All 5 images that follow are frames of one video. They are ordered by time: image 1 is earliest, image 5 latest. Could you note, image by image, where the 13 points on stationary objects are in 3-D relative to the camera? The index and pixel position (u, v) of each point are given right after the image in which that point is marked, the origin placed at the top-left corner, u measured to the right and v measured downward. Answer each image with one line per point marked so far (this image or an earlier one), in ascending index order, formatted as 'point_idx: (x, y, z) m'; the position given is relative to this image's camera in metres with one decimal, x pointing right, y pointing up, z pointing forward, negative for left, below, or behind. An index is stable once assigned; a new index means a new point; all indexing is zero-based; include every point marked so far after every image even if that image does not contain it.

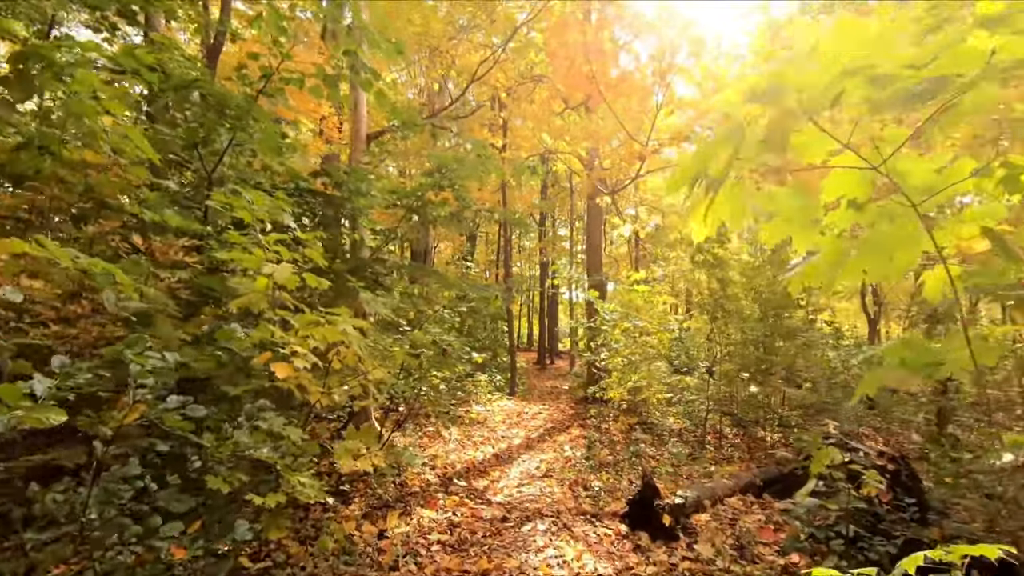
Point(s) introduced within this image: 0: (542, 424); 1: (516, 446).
0: (+0.5, -2.1, +8.2) m
1: (0.0, -1.9, +6.3) m
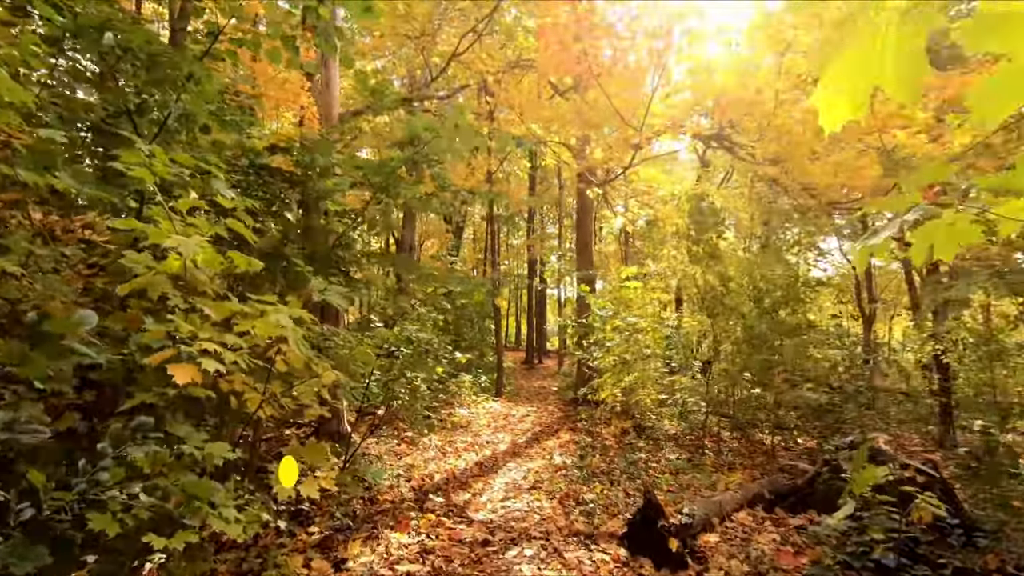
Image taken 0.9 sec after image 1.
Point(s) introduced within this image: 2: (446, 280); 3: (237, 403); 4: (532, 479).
0: (+0.2, -2.0, +7.7) m
1: (-0.1, -1.8, +5.8) m
2: (-0.6, +0.1, +4.7) m
3: (-1.1, -0.5, +2.1) m
4: (+0.2, -1.8, +4.8) m
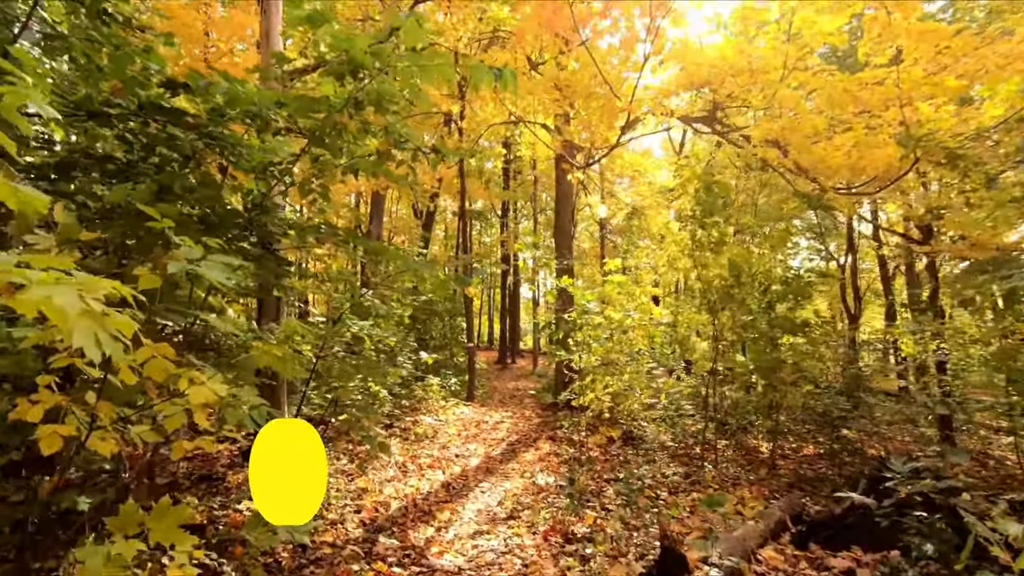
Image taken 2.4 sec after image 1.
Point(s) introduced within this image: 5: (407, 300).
0: (-0.1, -1.9, +7.0) m
1: (-0.4, -1.7, +5.1) m
2: (-0.8, +0.1, +3.9) m
3: (-1.2, -0.4, +1.3) m
4: (0.0, -1.7, +4.1) m
5: (-1.2, -0.1, +6.3) m
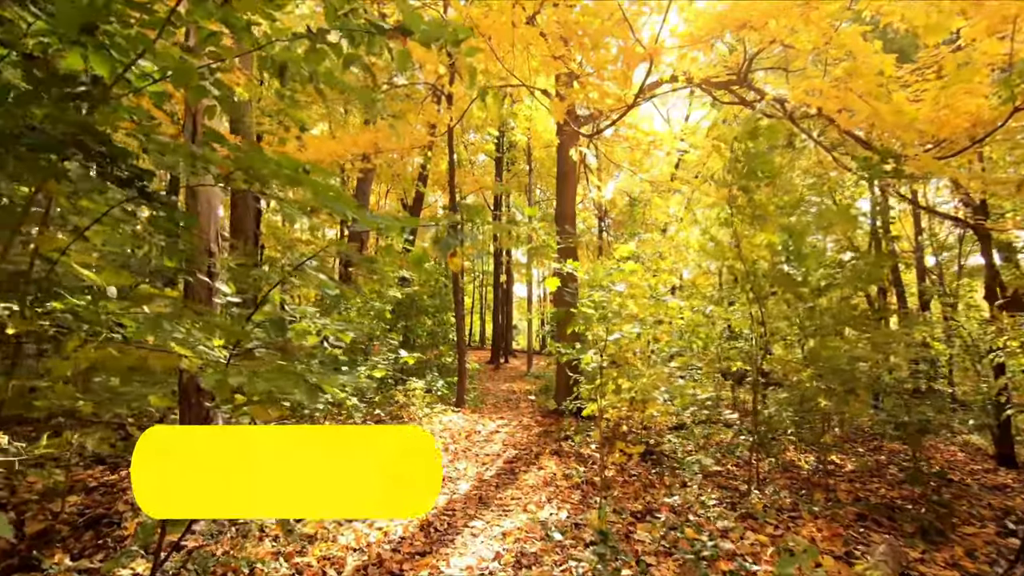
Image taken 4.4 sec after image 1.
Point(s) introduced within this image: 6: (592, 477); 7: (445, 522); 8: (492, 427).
0: (-0.1, -1.8, +6.0) m
1: (-0.4, -1.6, +4.1) m
2: (-0.8, +0.3, +2.9) m
3: (-1.1, -0.2, +0.3) m
4: (0.0, -1.6, +3.1) m
5: (-1.3, 0.0, +5.3) m
6: (+0.7, -1.6, +4.6) m
7: (-0.5, -1.6, +3.7) m
8: (-0.3, -1.9, +7.2) m
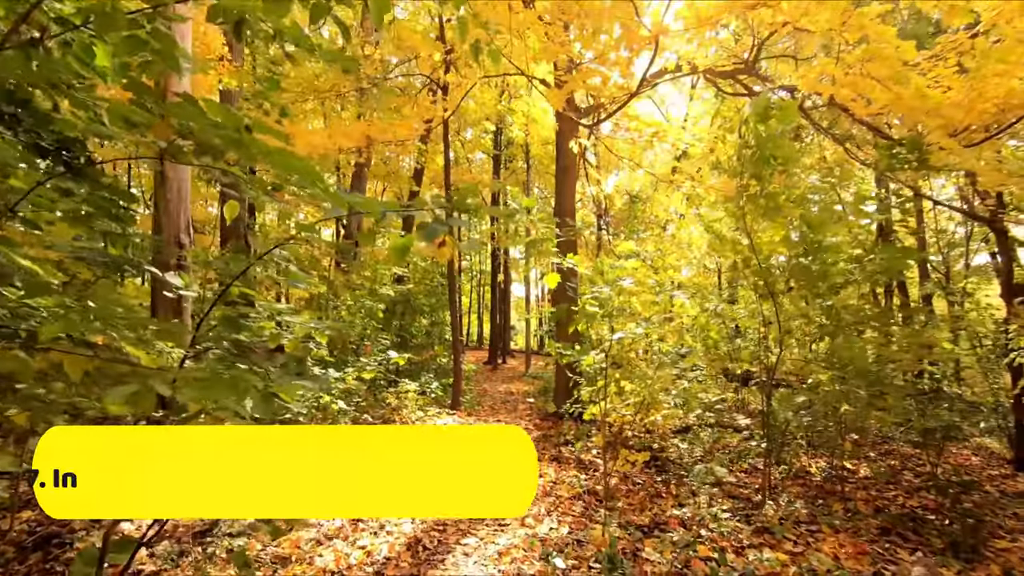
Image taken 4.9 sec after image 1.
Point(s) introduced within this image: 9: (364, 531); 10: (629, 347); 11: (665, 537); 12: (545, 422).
0: (-0.2, -1.8, +5.7) m
1: (-0.4, -1.5, +3.8) m
2: (-0.8, +0.3, +2.6) m
3: (-1.1, -0.2, 0.0) m
4: (0.0, -1.5, +2.8) m
5: (-1.3, 0.0, +5.0) m
6: (+0.7, -1.6, +4.3) m
7: (-0.5, -1.5, +3.4) m
8: (-0.3, -1.8, +6.9) m
9: (-0.9, -1.5, +3.8) m
10: (+1.1, -0.6, +5.2) m
11: (+0.9, -1.5, +3.3) m
12: (+0.4, -1.8, +7.1) m
